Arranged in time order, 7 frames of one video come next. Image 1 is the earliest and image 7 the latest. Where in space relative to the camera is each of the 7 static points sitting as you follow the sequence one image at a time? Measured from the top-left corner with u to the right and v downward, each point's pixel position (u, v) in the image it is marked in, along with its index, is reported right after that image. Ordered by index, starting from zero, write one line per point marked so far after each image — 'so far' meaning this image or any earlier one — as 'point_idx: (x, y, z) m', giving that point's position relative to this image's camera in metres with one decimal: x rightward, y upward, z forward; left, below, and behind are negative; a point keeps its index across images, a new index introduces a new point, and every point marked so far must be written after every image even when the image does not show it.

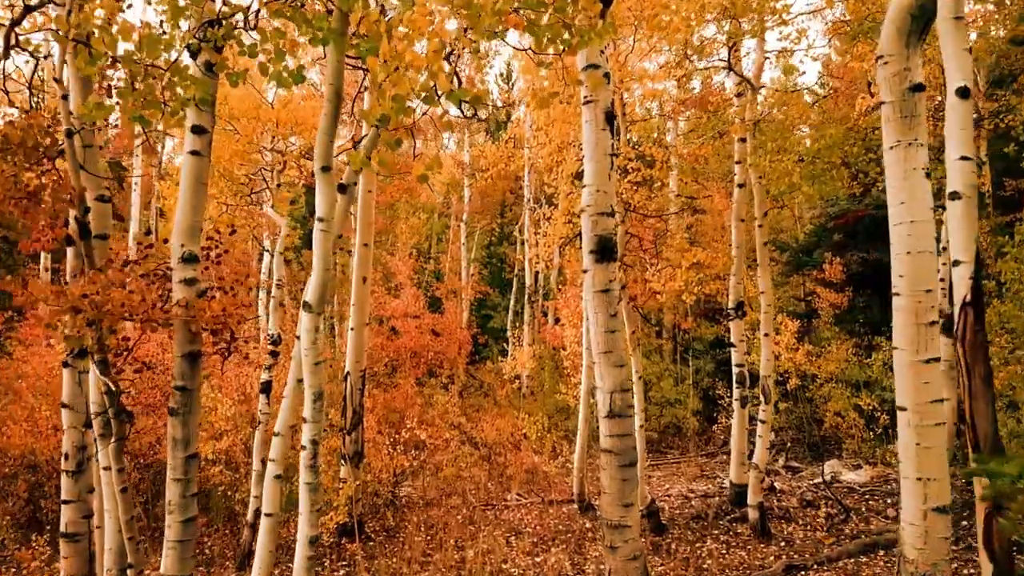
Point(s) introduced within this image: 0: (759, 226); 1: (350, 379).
0: (+3.2, +0.8, +8.9) m
1: (-2.2, -1.2, +9.2) m
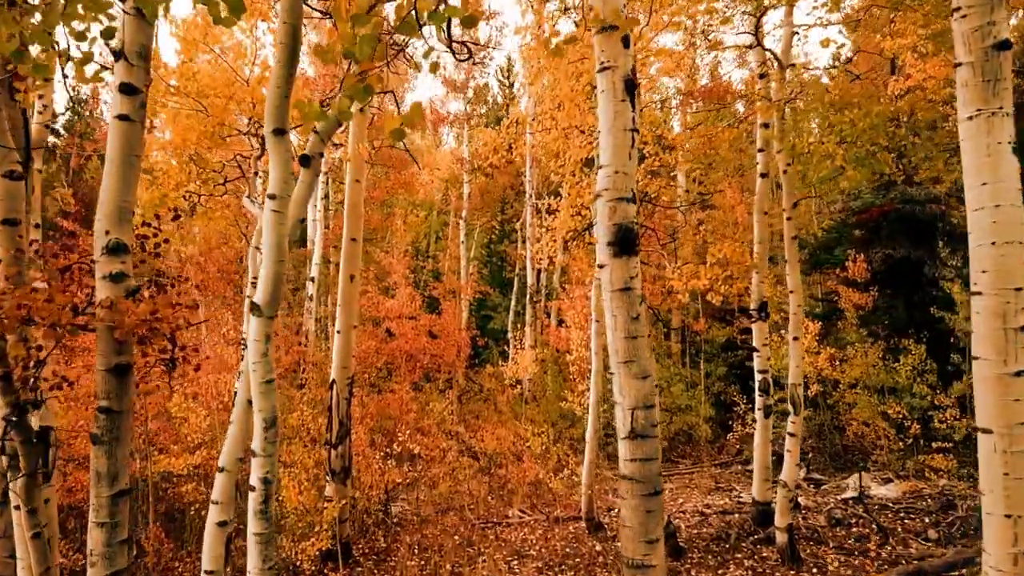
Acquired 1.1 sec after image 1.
0: (+3.2, +0.8, +8.1) m
1: (-2.1, -1.2, +8.3) m
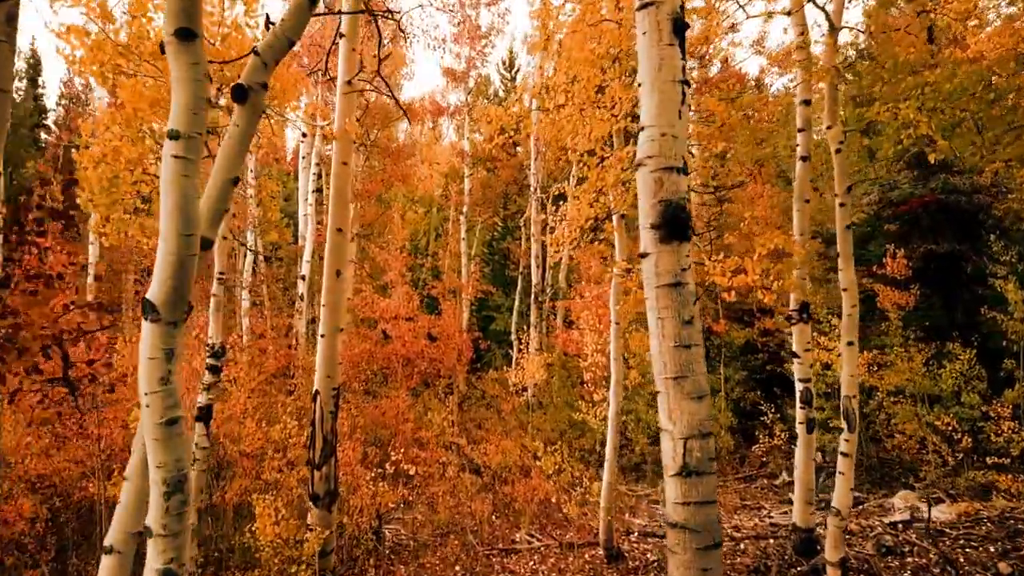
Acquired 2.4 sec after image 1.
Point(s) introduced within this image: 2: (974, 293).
0: (+3.3, +0.9, +7.0) m
1: (-2.0, -1.2, +7.2) m
2: (+7.7, -0.1, +11.5) m
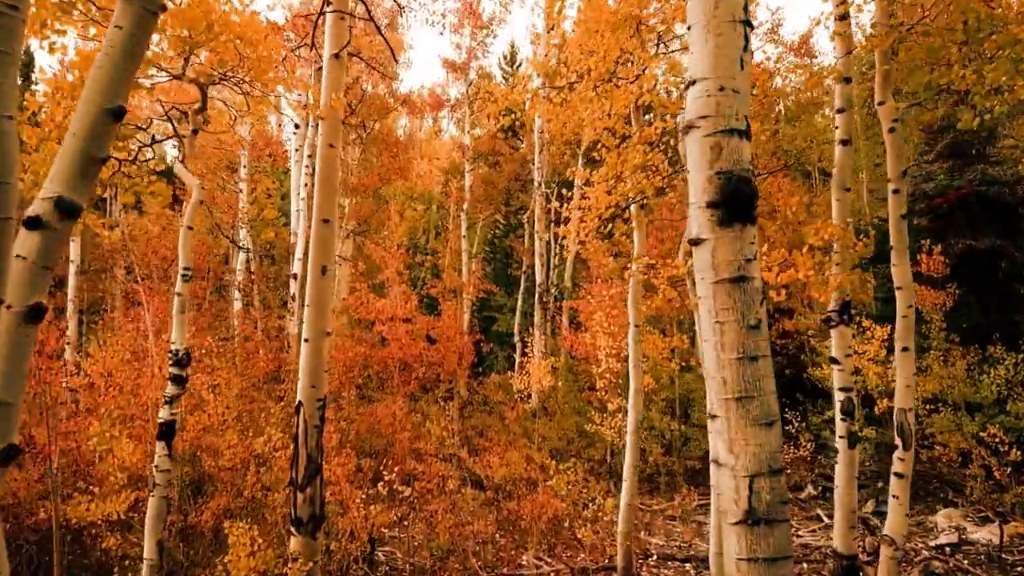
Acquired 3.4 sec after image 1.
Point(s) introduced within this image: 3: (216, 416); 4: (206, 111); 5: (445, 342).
0: (+3.4, +0.9, +6.1) m
1: (-2.0, -1.2, +6.4) m
2: (+7.8, -0.1, +10.7) m
3: (-3.7, -1.6, +8.6) m
4: (-2.8, +1.6, +6.1) m
5: (-1.4, -1.1, +13.9) m
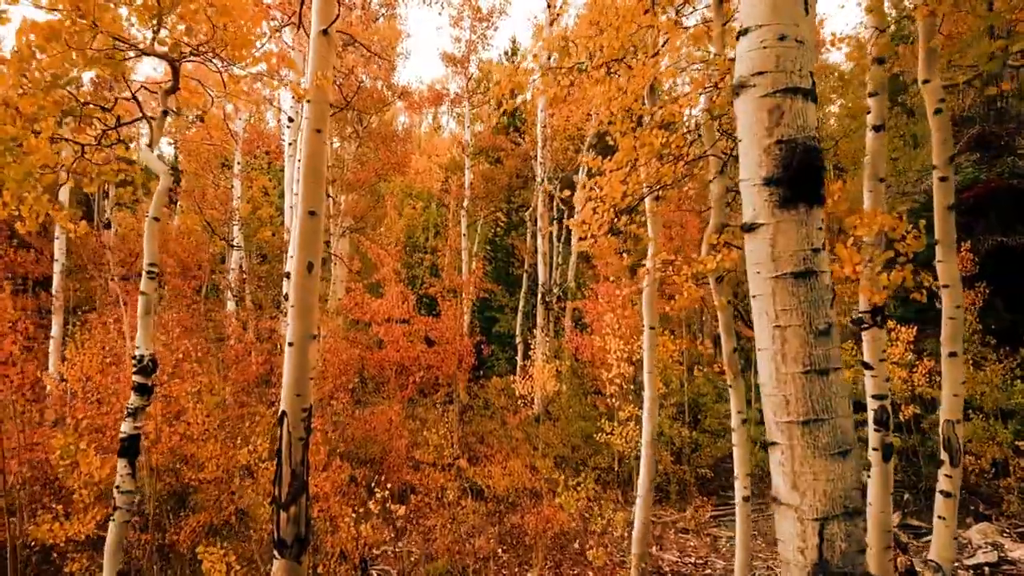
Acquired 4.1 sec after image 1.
0: (+3.5, +0.9, +5.6) m
1: (-1.9, -1.1, +5.8) m
2: (+7.8, 0.0, +10.1) m
3: (-3.7, -1.6, +8.0) m
4: (-2.7, +1.6, +5.5) m
5: (-1.3, -1.1, +13.3) m
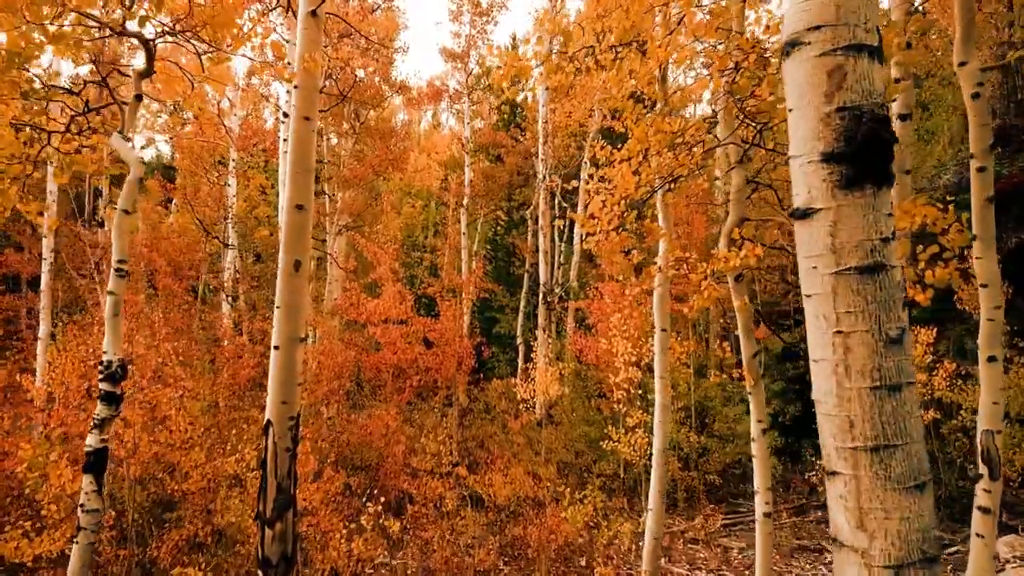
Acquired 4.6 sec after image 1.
0: (+3.5, +0.9, +5.1) m
1: (-1.9, -1.1, +5.4) m
2: (+7.9, 0.0, +9.7) m
3: (-3.7, -1.6, +7.6) m
4: (-2.7, +1.6, +5.1) m
5: (-1.3, -1.1, +12.9) m
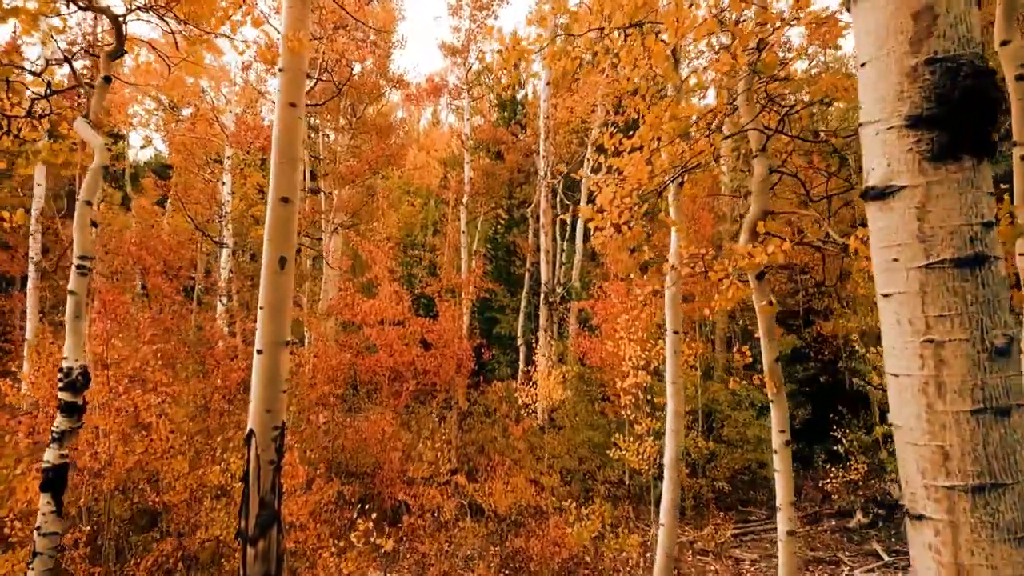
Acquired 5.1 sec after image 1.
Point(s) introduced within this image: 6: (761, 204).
0: (+3.5, +0.9, +4.7) m
1: (-1.9, -1.1, +5.0) m
2: (+7.9, 0.0, +9.2) m
3: (-3.7, -1.6, +7.2) m
4: (-2.7, +1.6, +4.7) m
5: (-1.3, -1.1, +12.5) m
6: (+1.7, +0.6, +4.7) m
